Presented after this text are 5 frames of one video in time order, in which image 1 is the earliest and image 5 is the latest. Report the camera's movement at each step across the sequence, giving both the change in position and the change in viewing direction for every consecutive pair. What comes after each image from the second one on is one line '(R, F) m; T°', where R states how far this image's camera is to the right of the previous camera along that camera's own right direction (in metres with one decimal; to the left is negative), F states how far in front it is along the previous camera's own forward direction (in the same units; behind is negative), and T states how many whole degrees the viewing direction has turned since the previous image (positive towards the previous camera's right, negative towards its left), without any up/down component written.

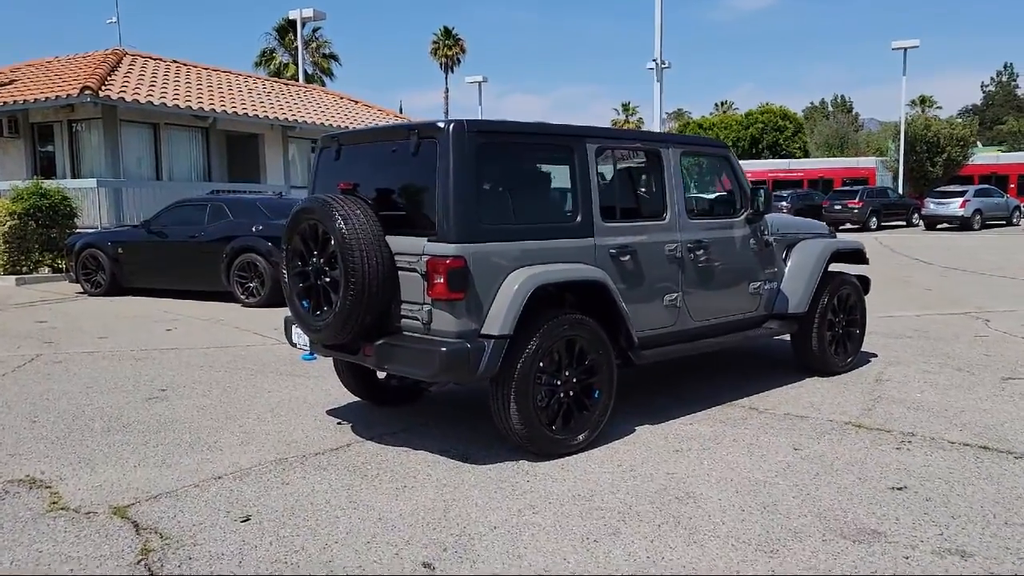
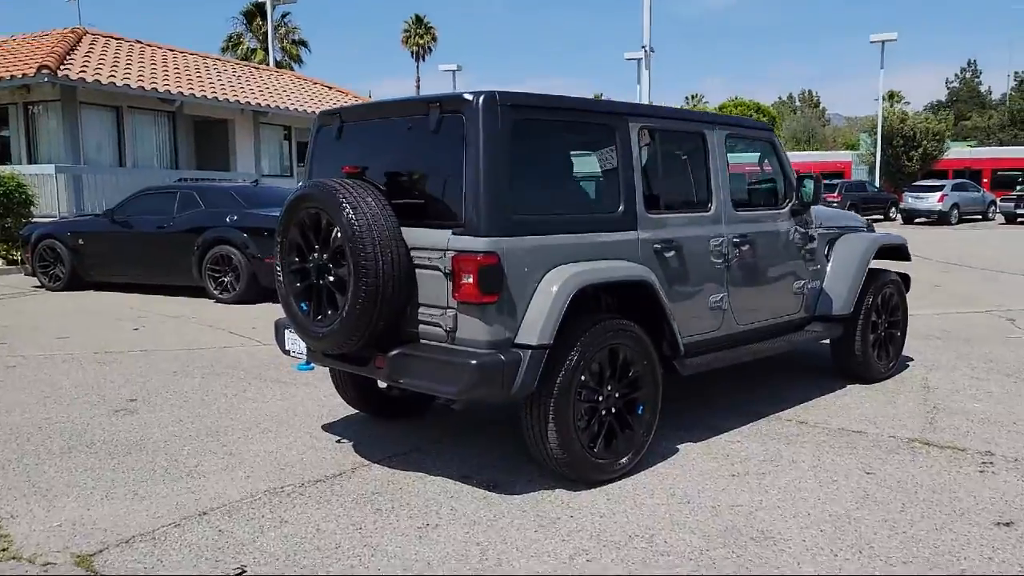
(-0.3, +0.7) m; +2°
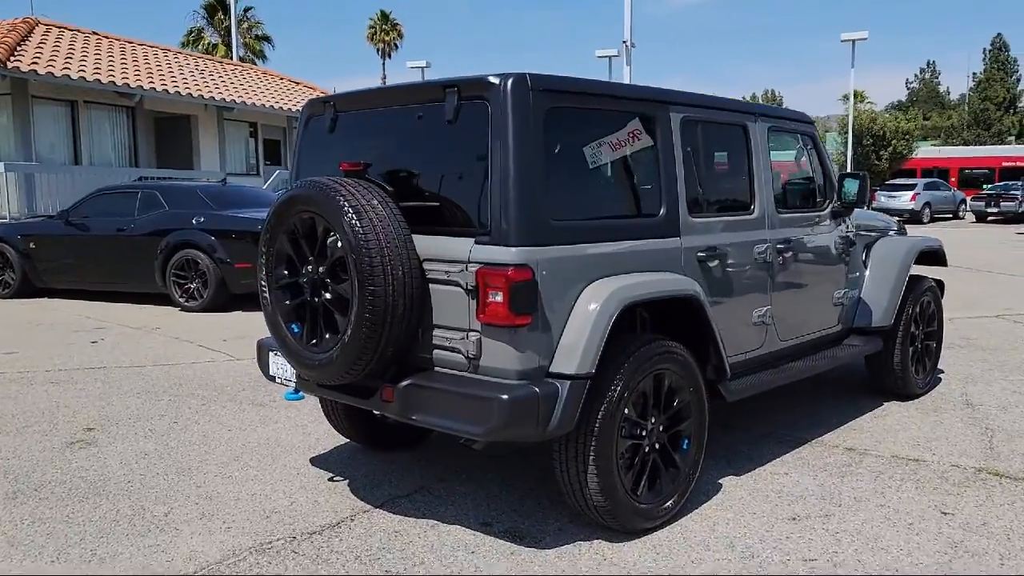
(-0.3, +0.6) m; +2°
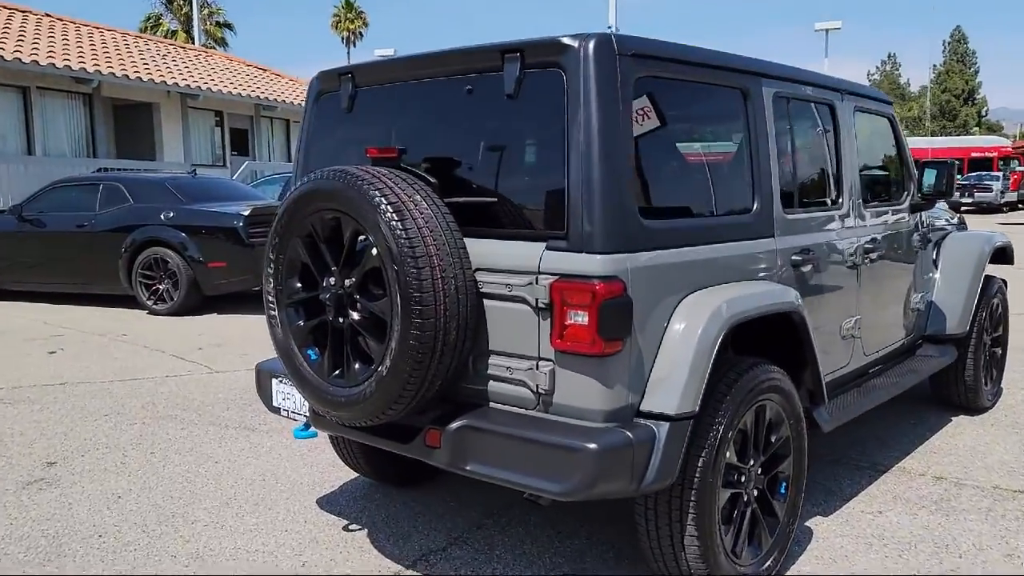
(-0.4, +0.7) m; +2°
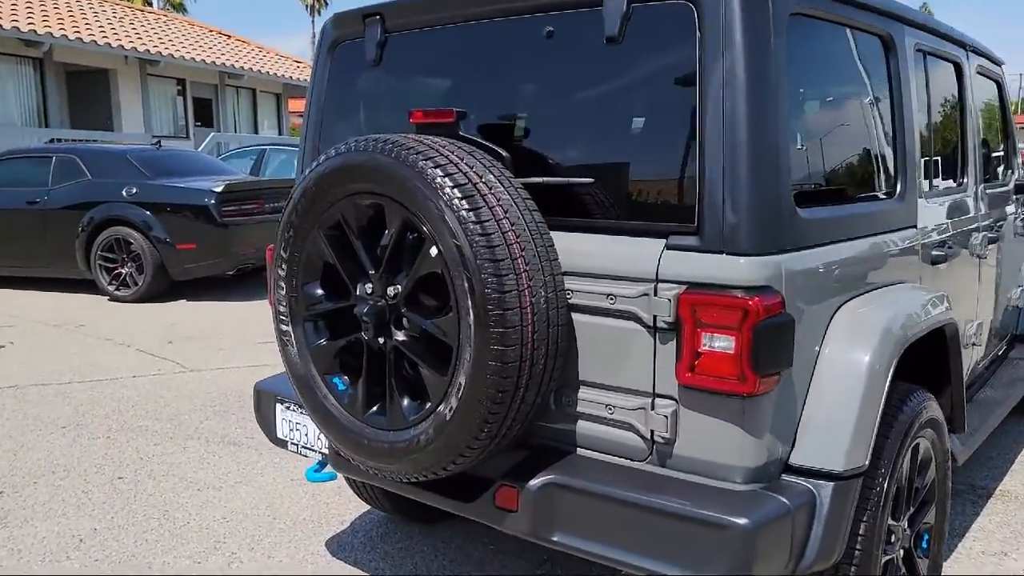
(-0.3, +0.7) m; +2°
